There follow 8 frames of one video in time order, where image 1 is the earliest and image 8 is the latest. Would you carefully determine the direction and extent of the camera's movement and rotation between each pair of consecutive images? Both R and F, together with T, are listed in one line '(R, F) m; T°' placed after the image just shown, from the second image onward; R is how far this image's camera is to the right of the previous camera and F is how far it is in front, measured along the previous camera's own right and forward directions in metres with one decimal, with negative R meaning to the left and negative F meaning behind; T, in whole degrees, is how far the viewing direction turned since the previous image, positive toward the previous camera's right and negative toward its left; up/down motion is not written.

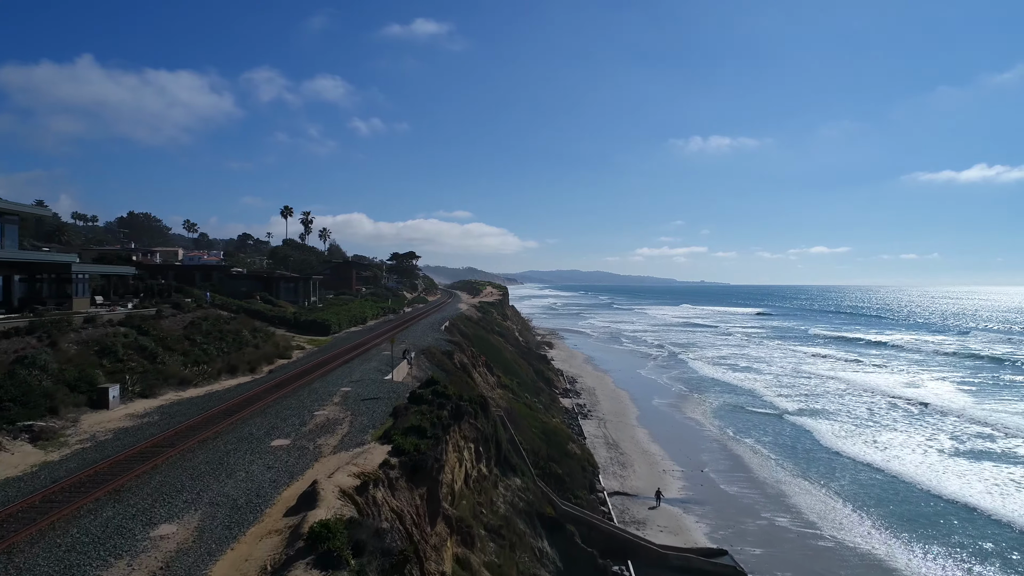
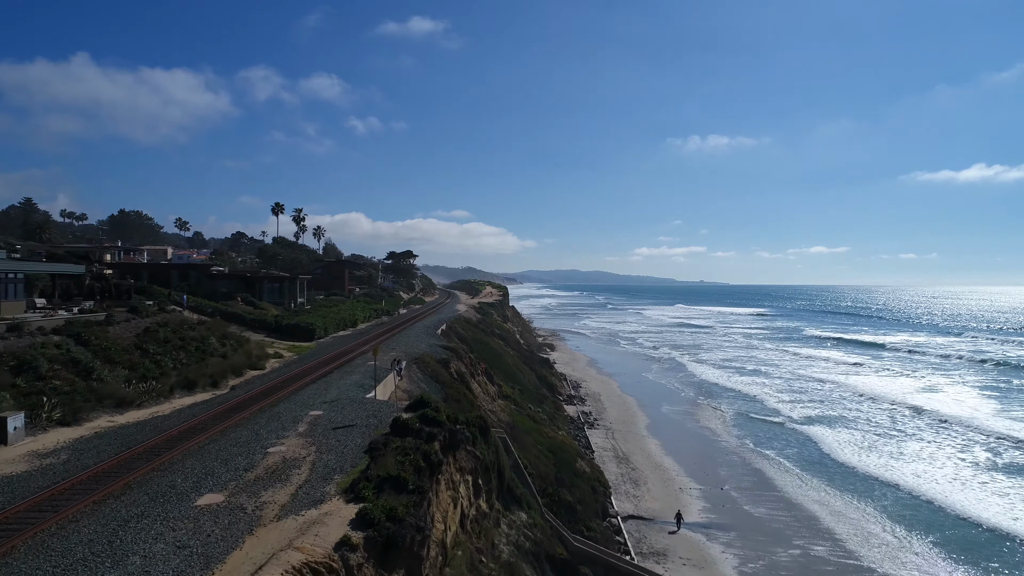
(-0.1, +2.3) m; 0°
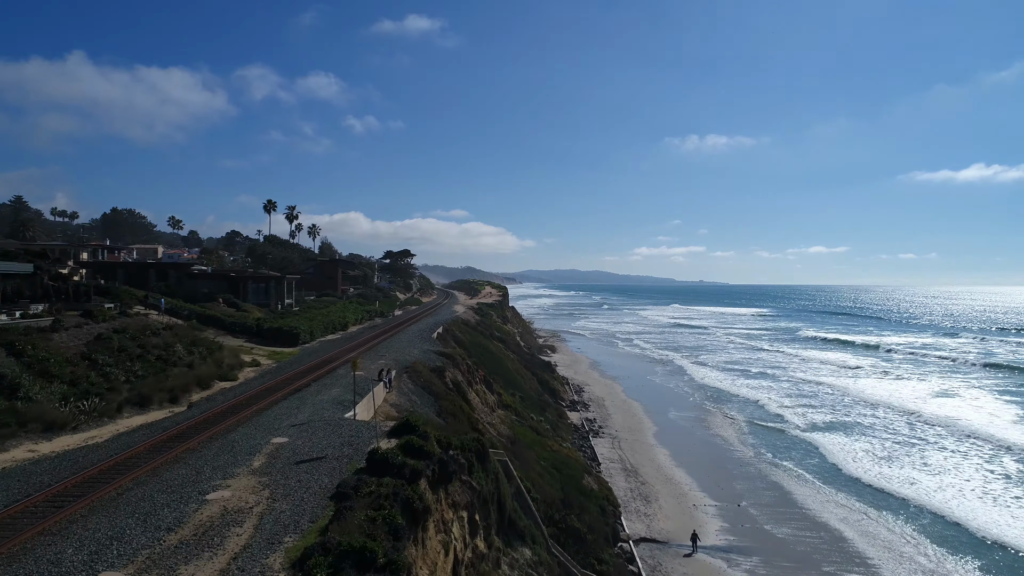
(-0.1, +1.8) m; 0°
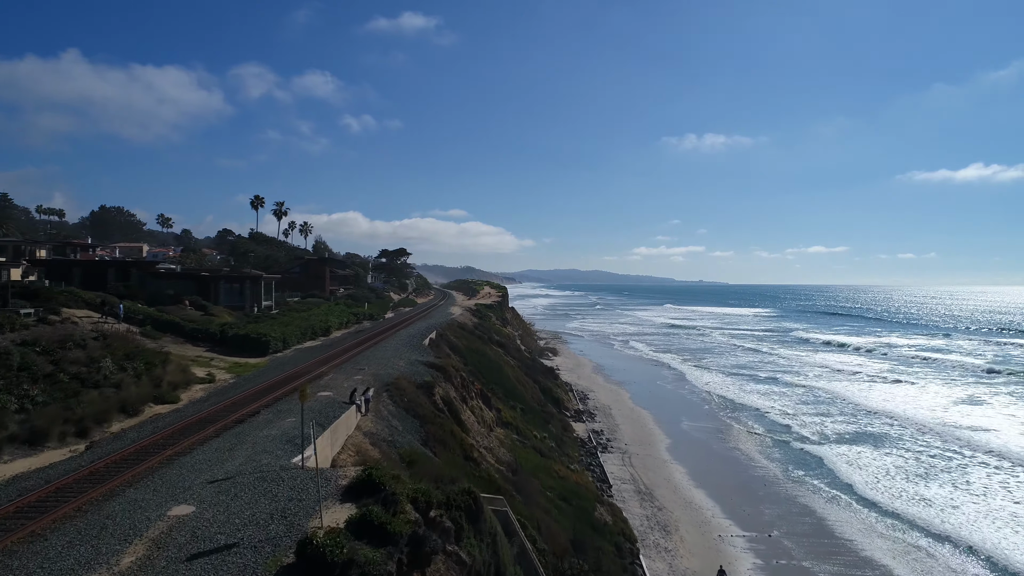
(-0.1, +2.7) m; 0°
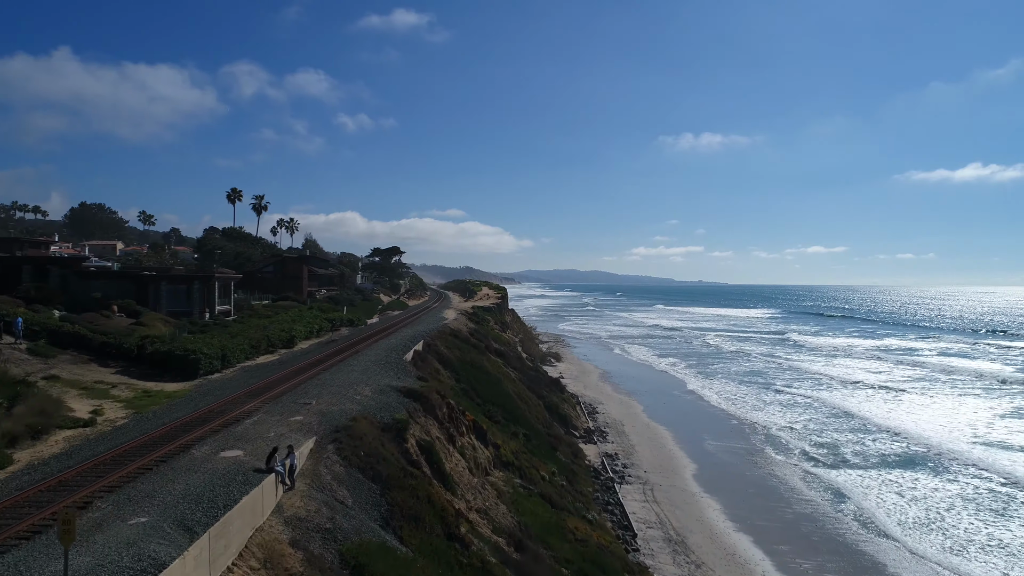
(-0.1, +4.2) m; 0°
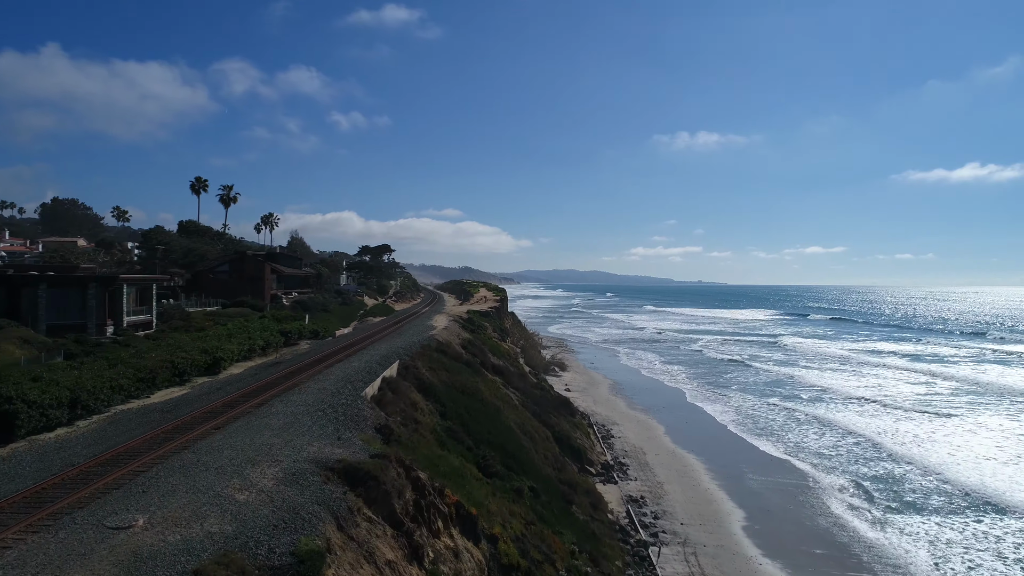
(-0.1, +5.3) m; 0°
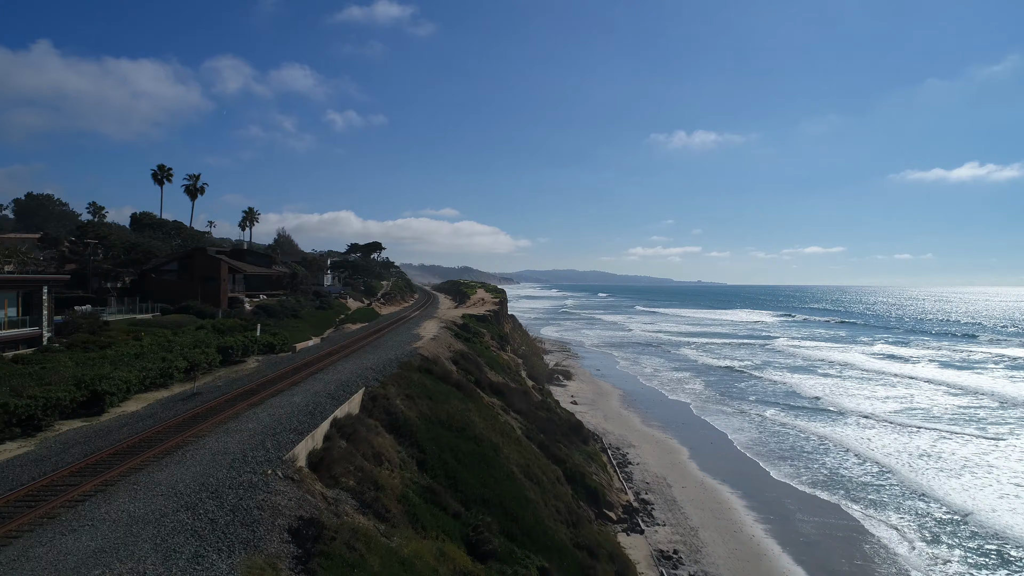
(-0.1, +4.4) m; 0°
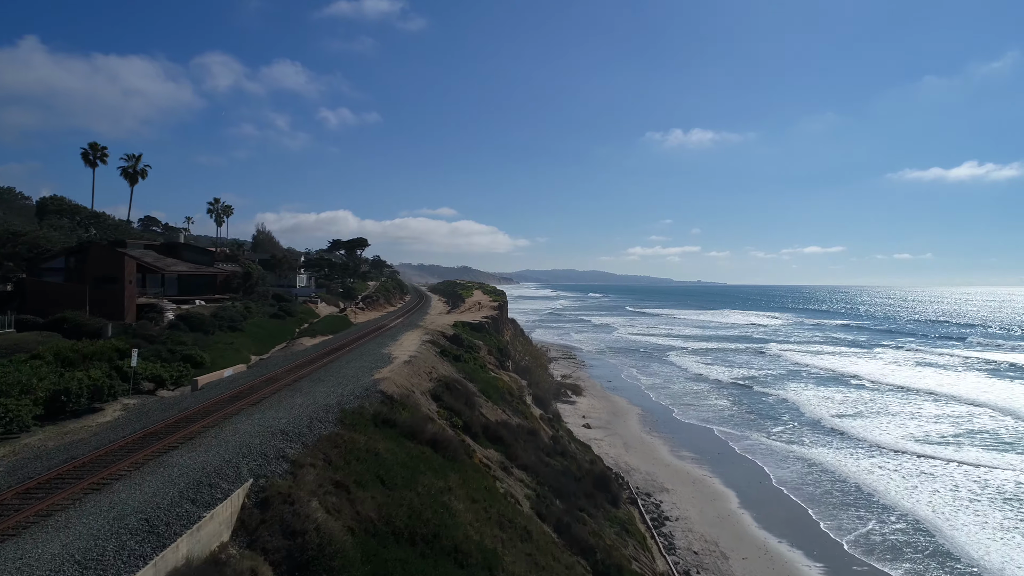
(-0.1, +6.0) m; 0°
